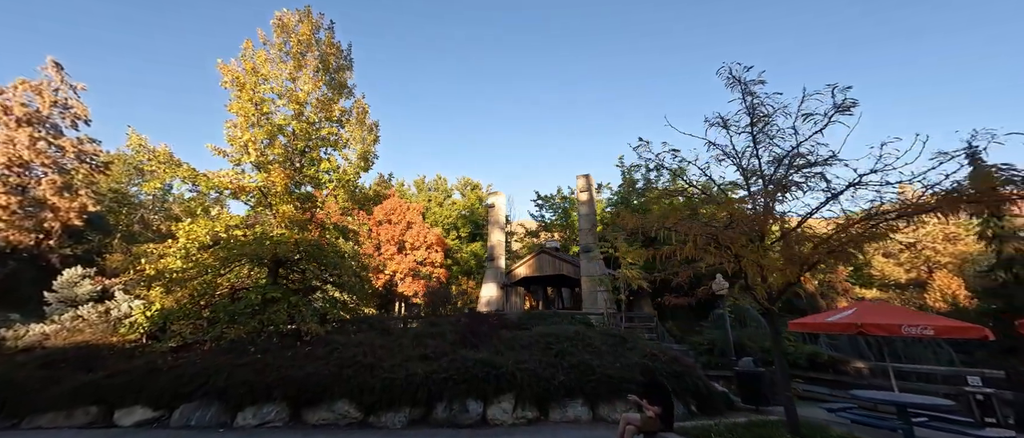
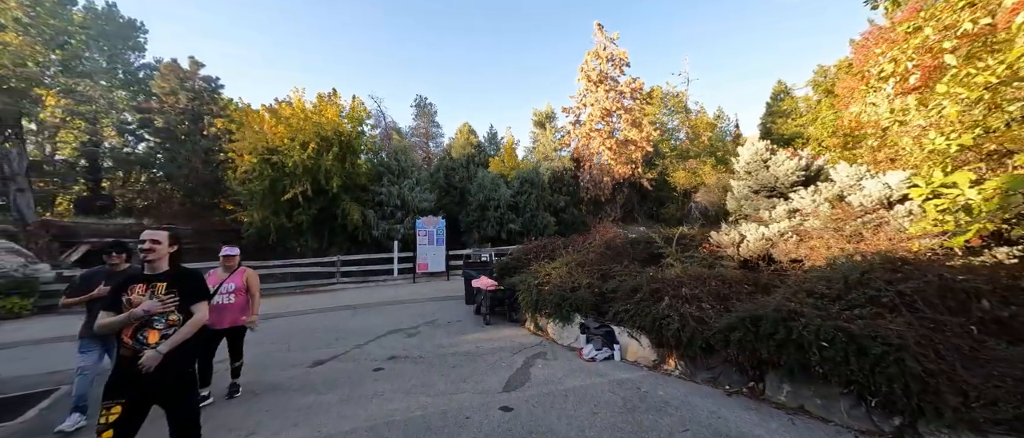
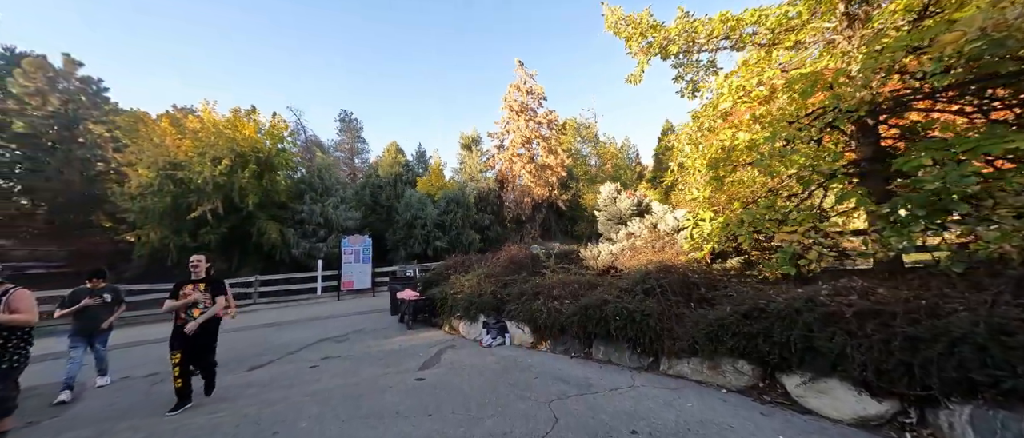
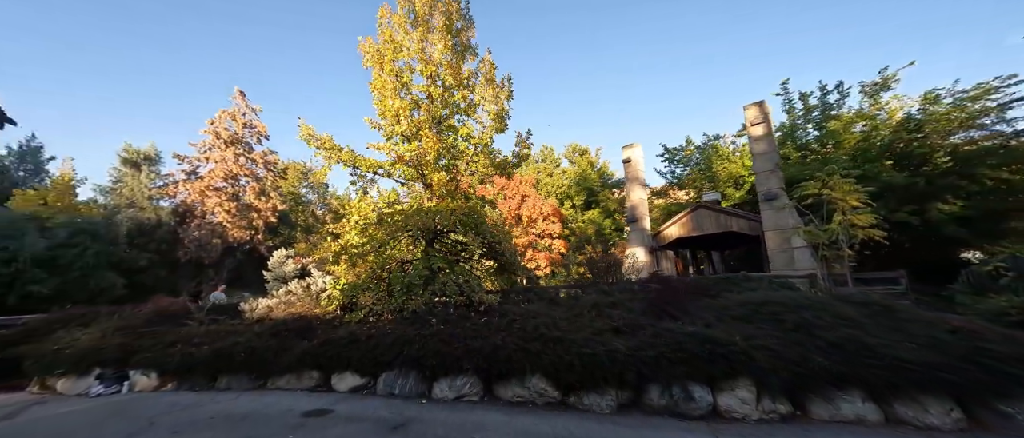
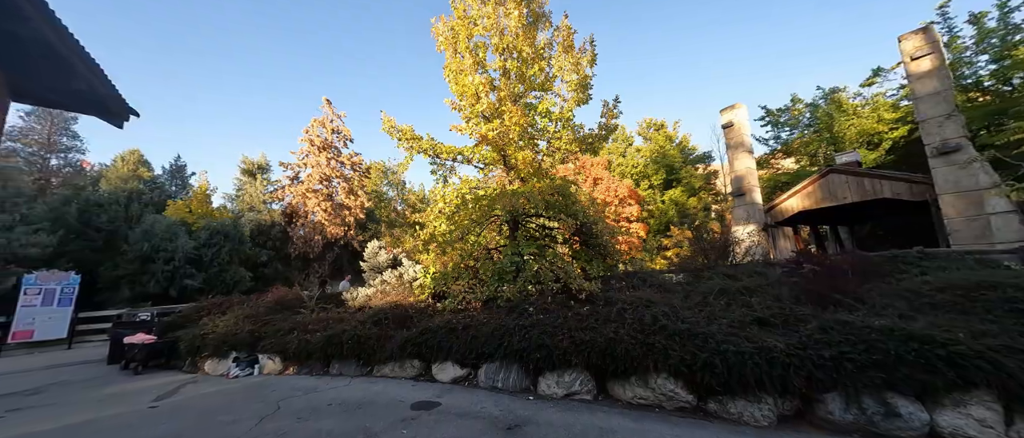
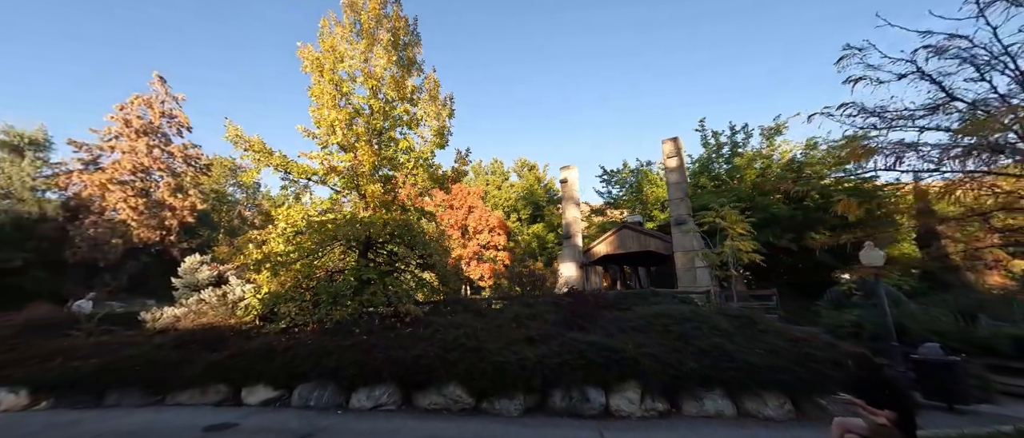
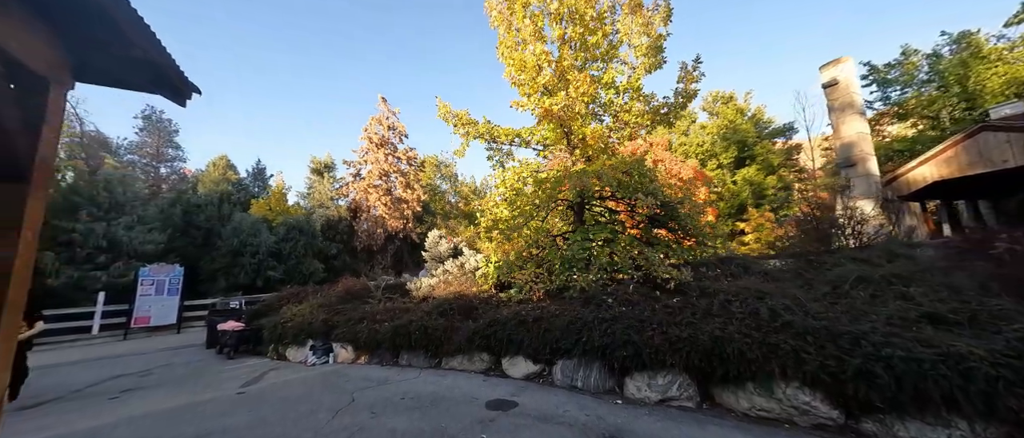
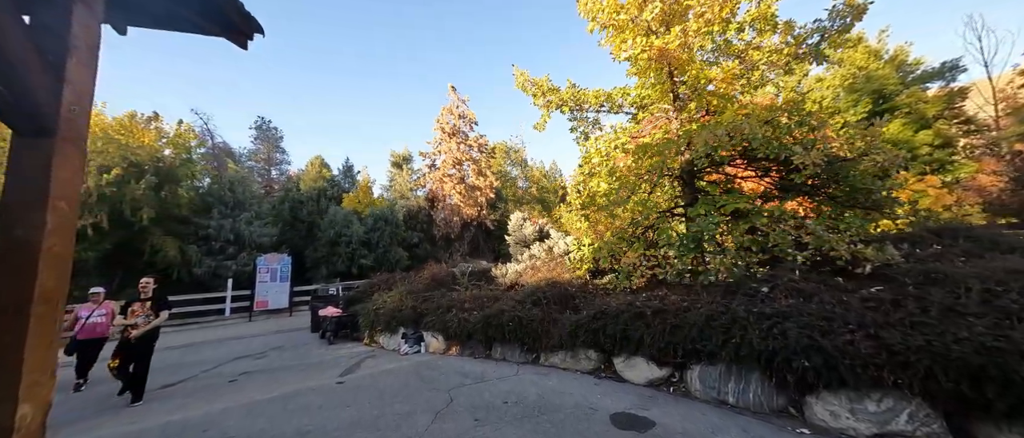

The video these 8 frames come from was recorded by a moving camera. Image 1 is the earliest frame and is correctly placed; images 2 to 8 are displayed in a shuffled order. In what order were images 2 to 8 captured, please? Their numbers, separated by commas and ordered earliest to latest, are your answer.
6, 4, 5, 7, 8, 3, 2
